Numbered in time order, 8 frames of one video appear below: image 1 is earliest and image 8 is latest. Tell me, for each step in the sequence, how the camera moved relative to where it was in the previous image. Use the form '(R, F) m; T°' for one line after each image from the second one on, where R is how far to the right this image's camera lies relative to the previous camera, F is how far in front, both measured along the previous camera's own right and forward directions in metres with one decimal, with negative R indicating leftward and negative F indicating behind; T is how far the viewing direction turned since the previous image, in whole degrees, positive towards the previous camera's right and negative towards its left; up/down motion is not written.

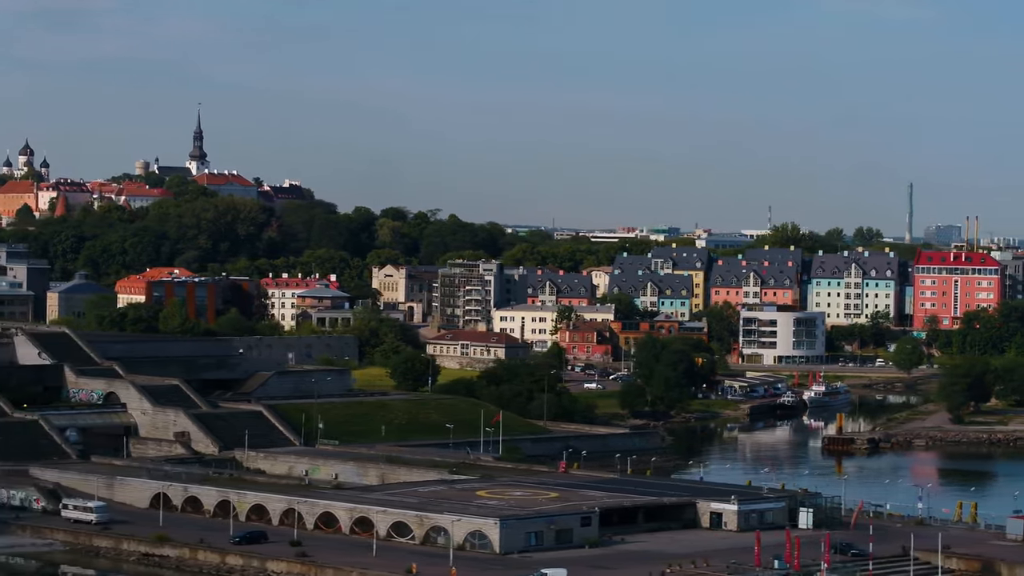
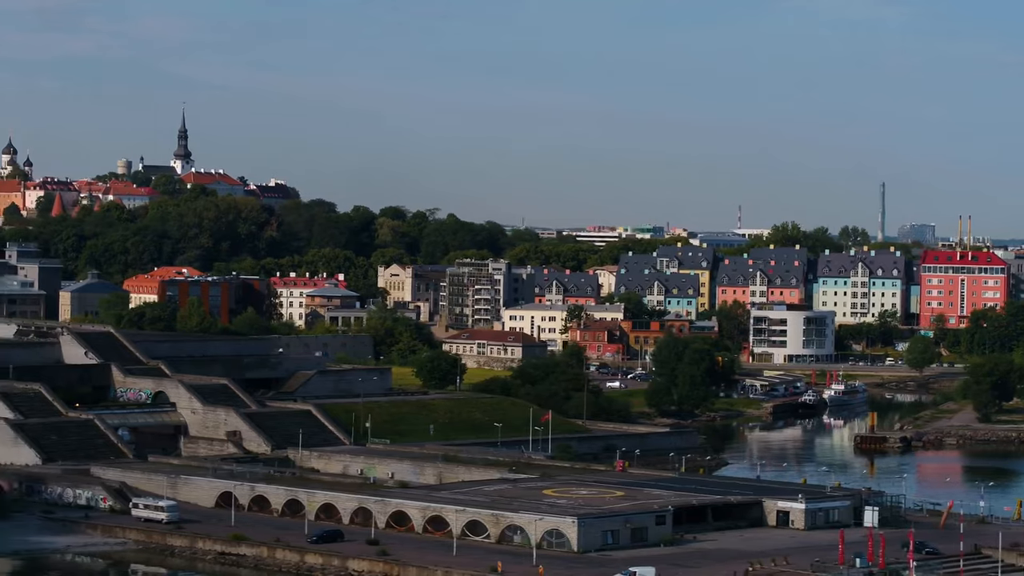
(-0.9, -0.1) m; +1°
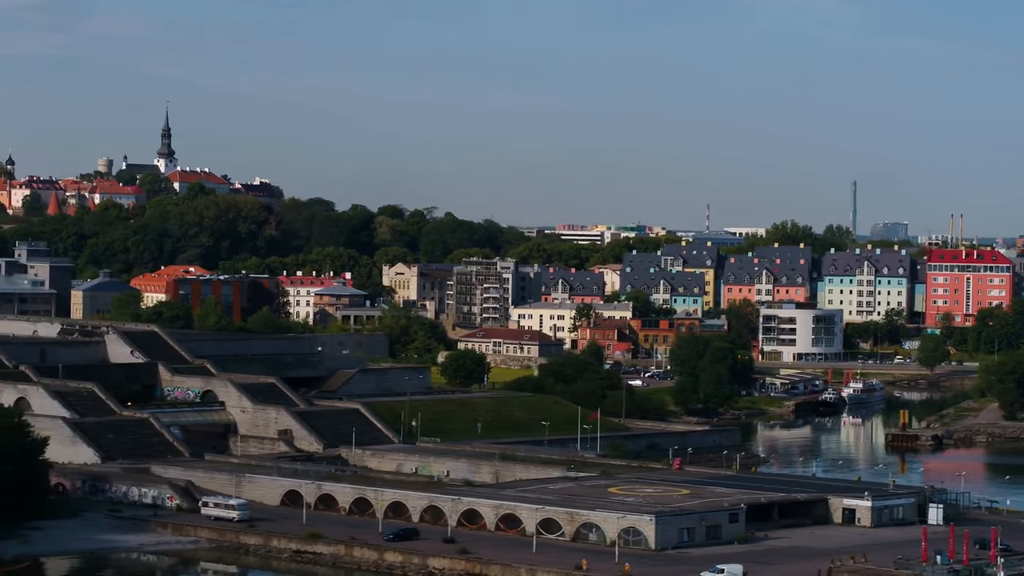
(-0.9, -0.1) m; +1°
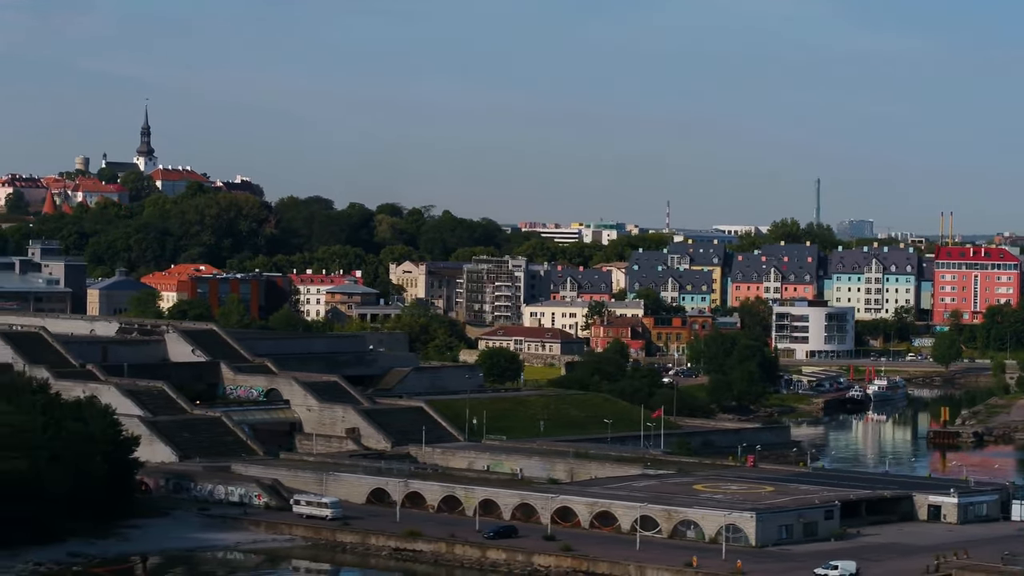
(-1.1, -0.1) m; +1°
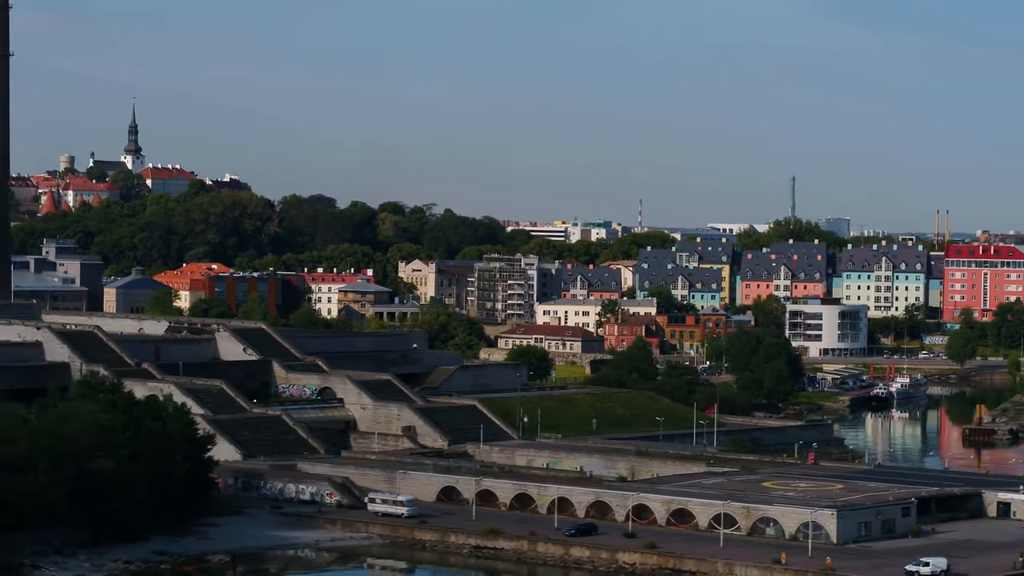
(-0.9, -0.1) m; +1°
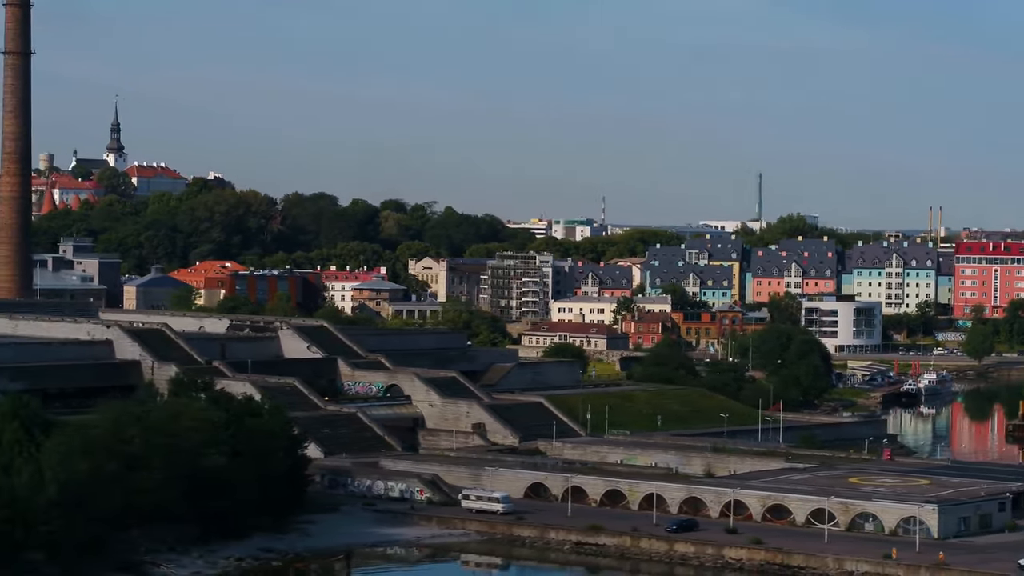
(-1.1, -0.1) m; +1°
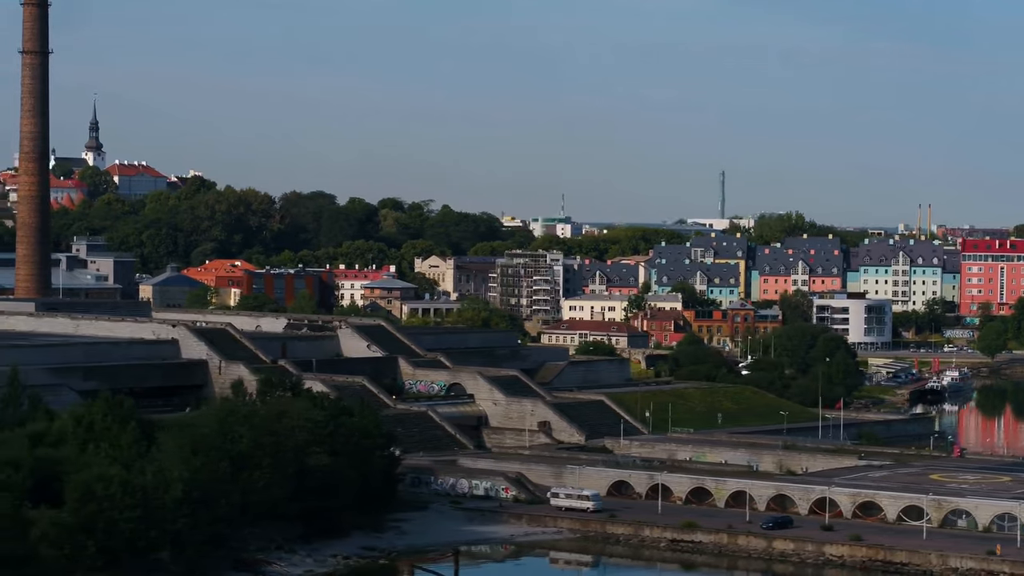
(-1.1, -0.1) m; +1°
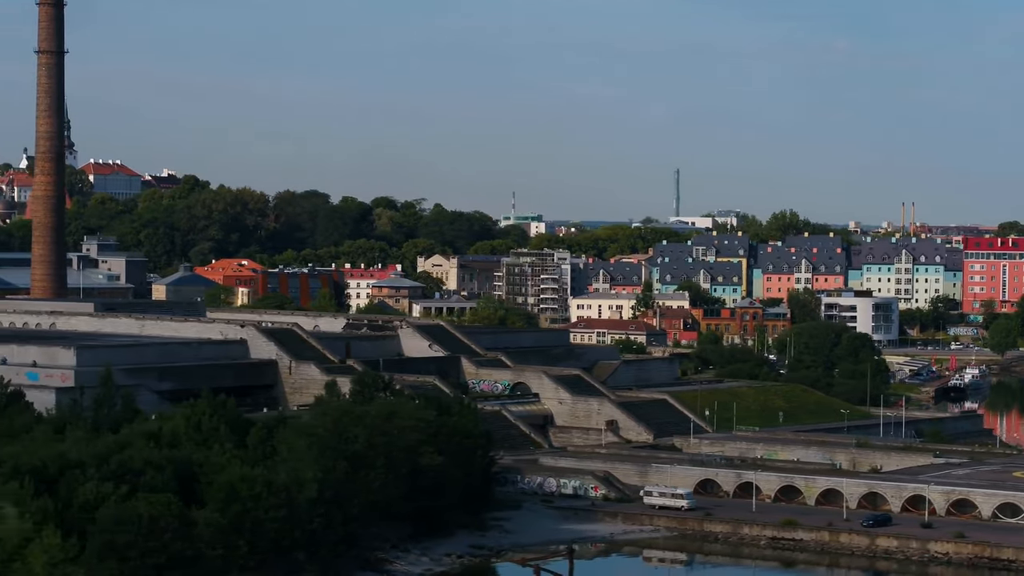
(-1.3, -0.1) m; +1°
